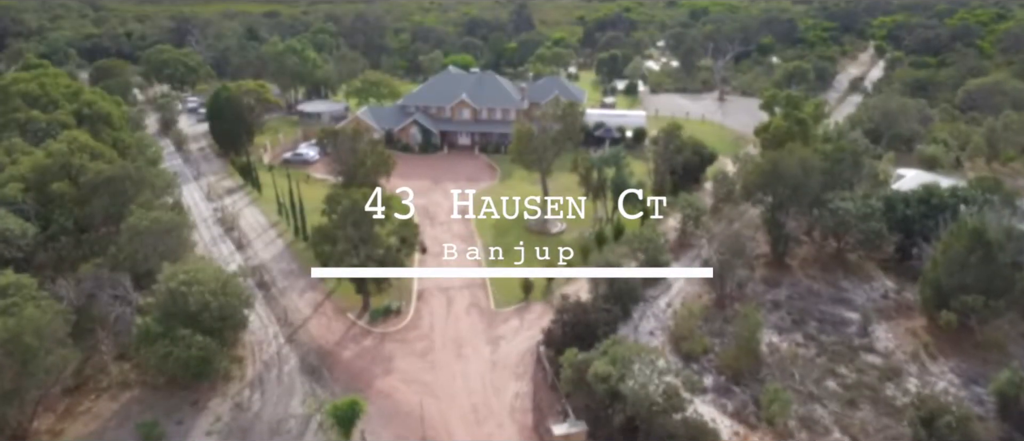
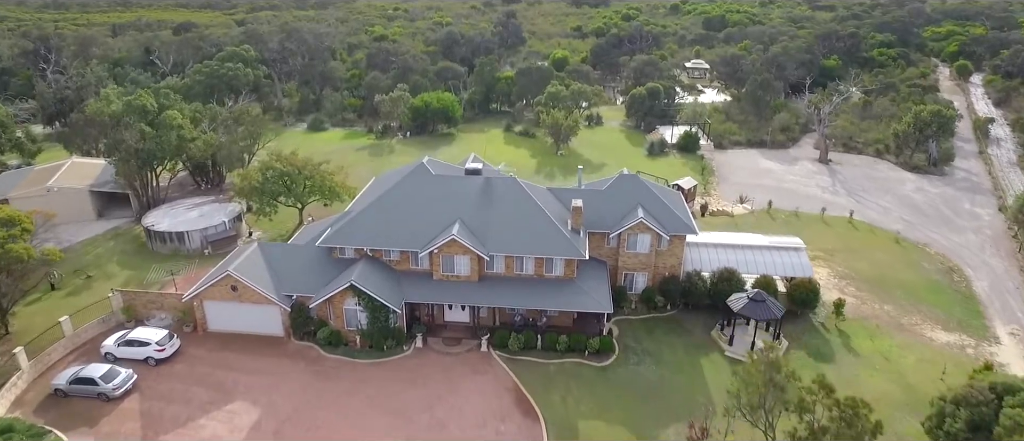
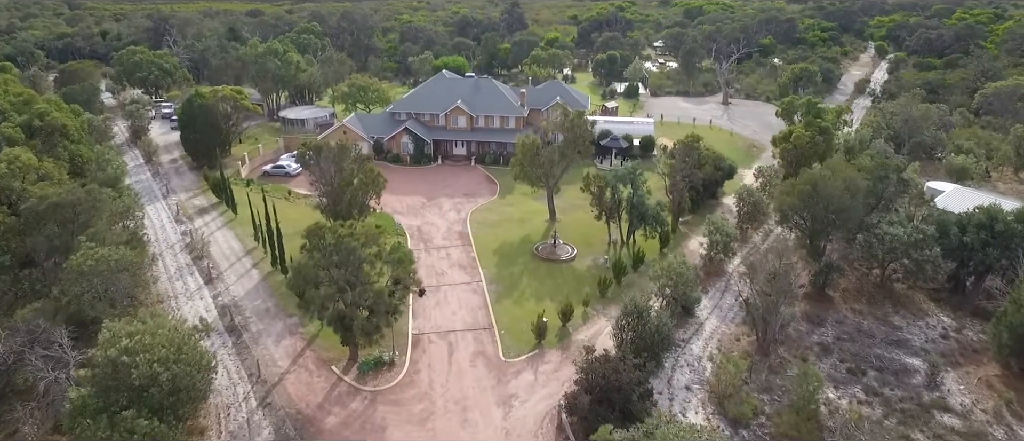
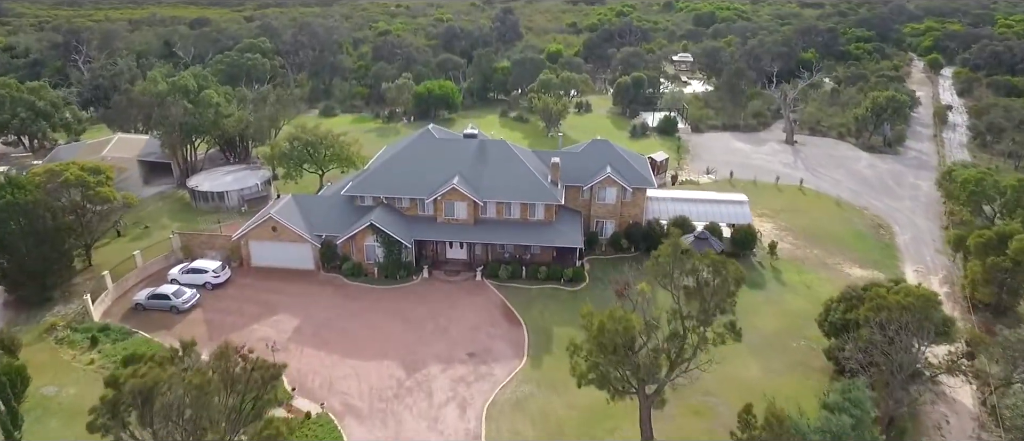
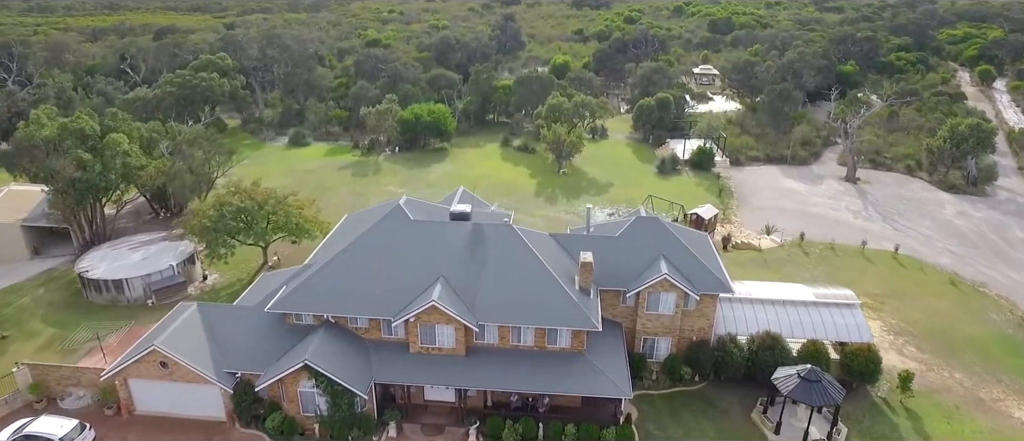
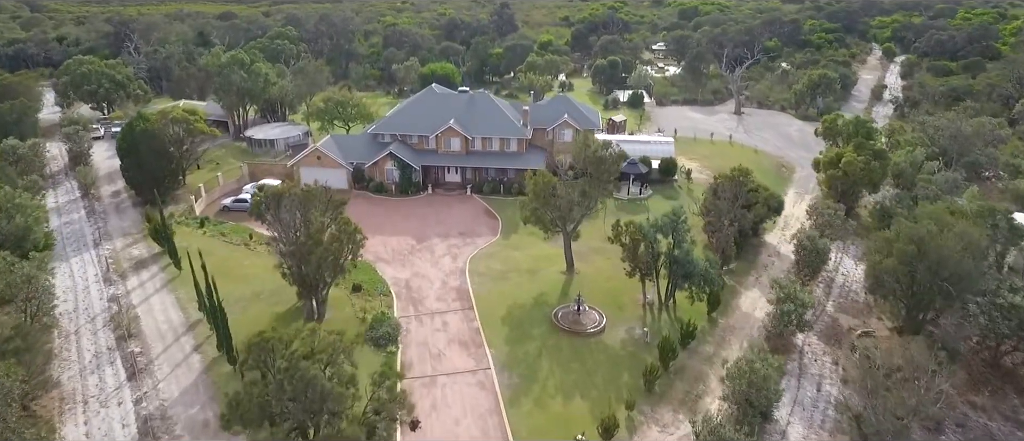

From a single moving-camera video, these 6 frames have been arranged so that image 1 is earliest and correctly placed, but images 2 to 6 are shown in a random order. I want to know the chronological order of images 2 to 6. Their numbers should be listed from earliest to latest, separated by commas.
3, 6, 4, 2, 5
